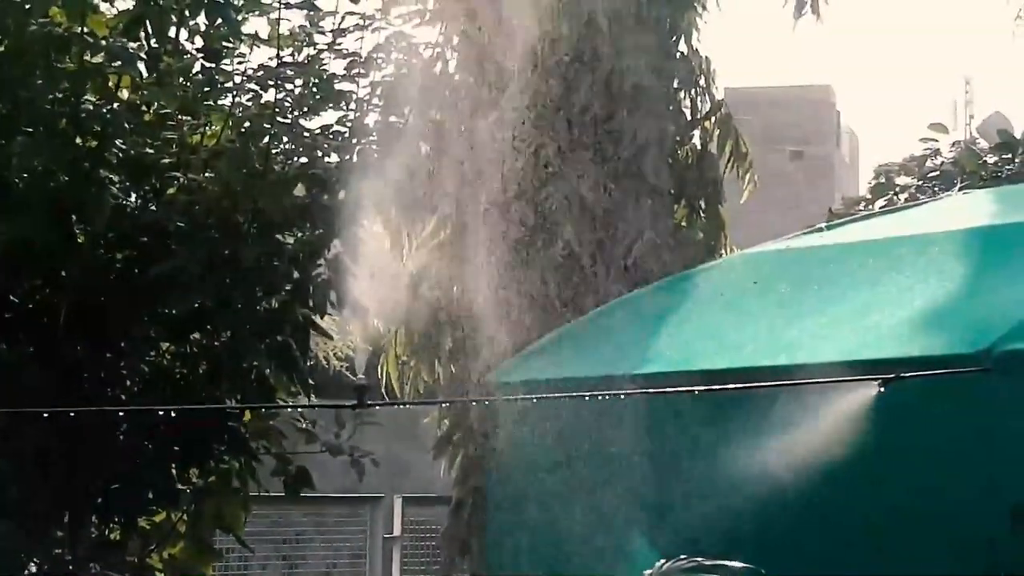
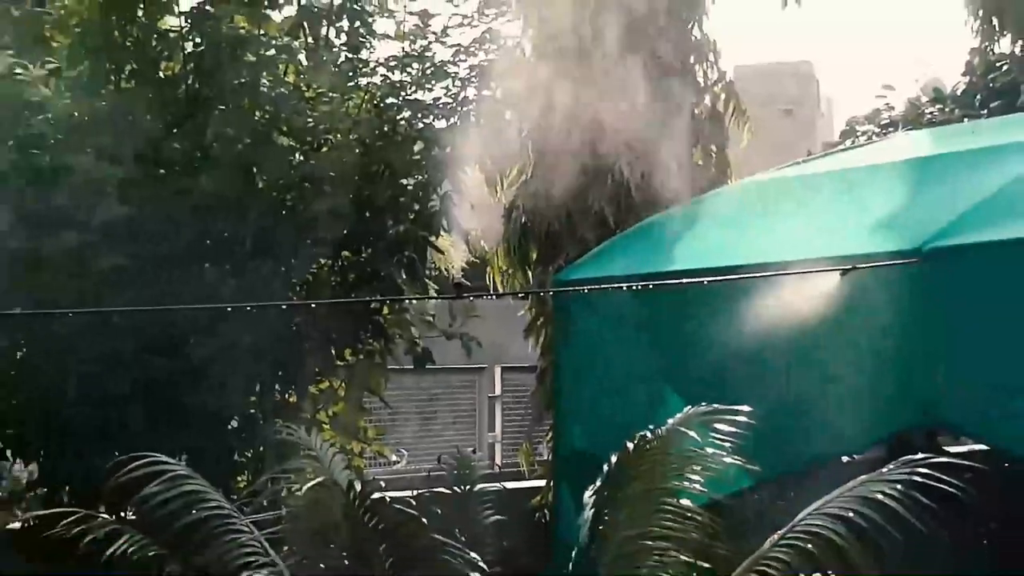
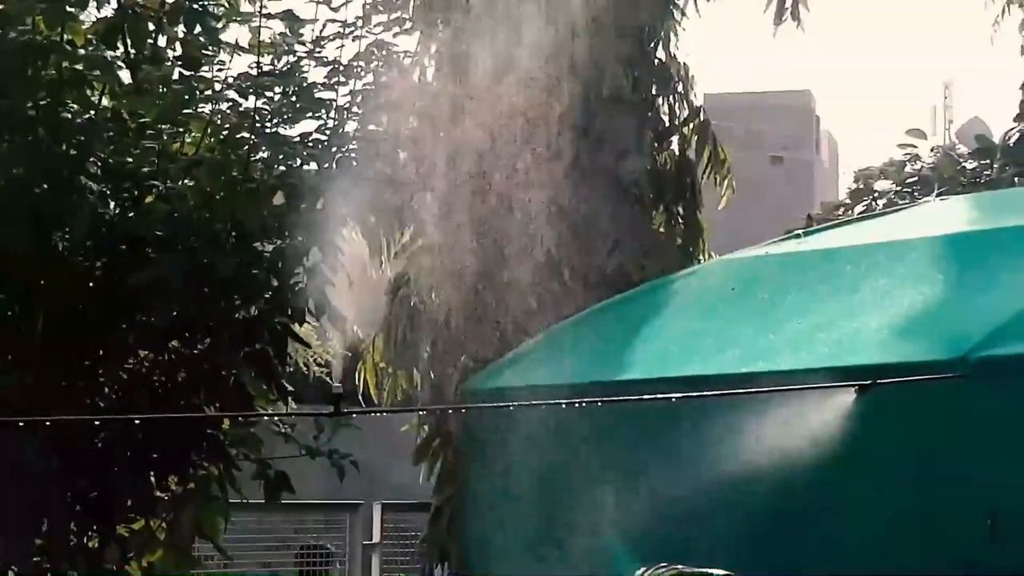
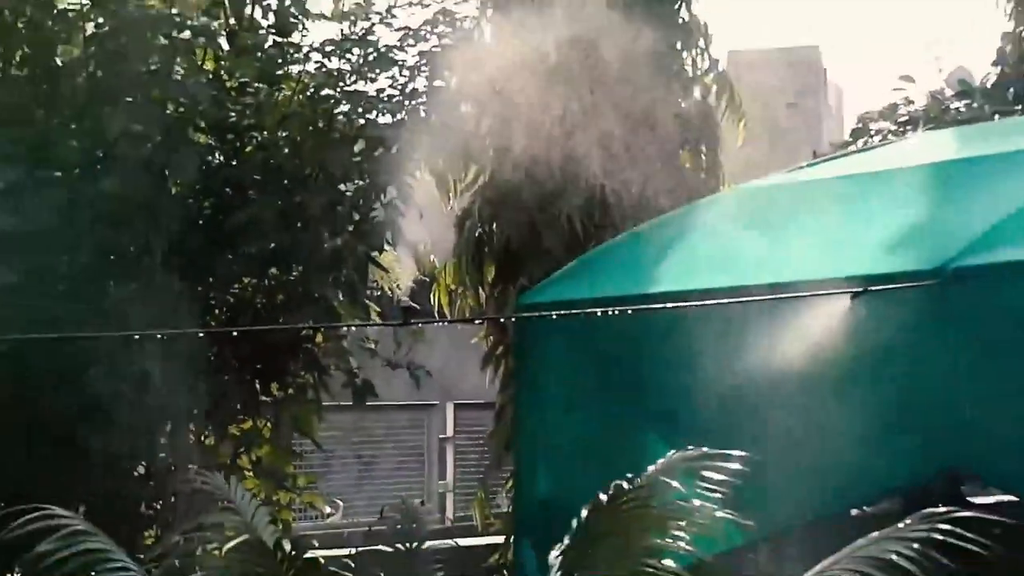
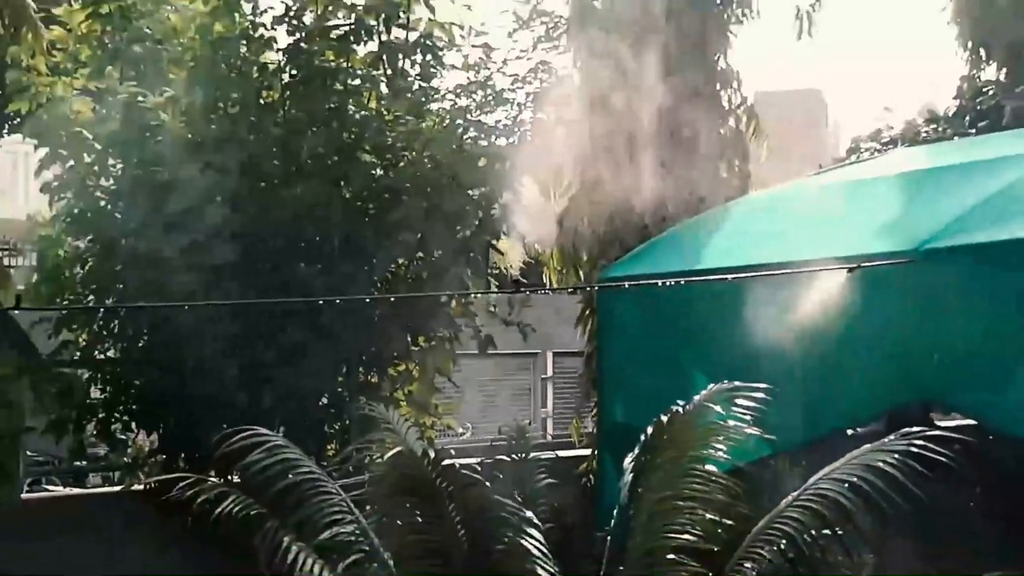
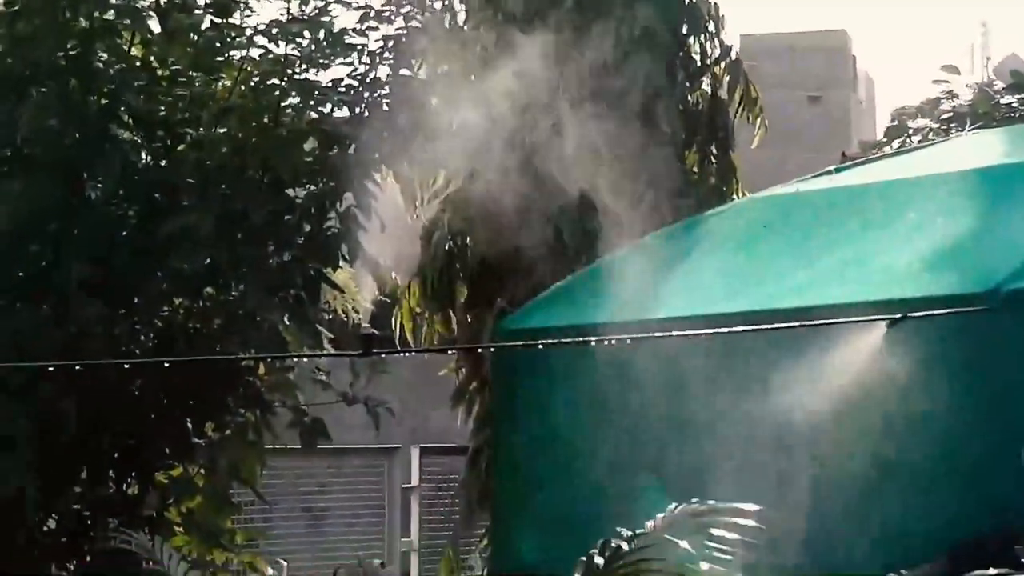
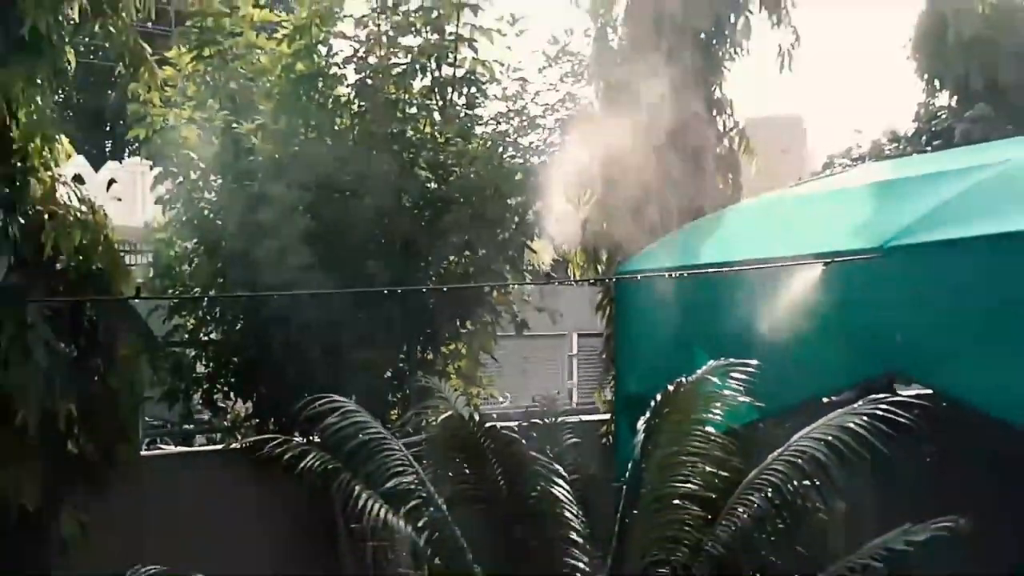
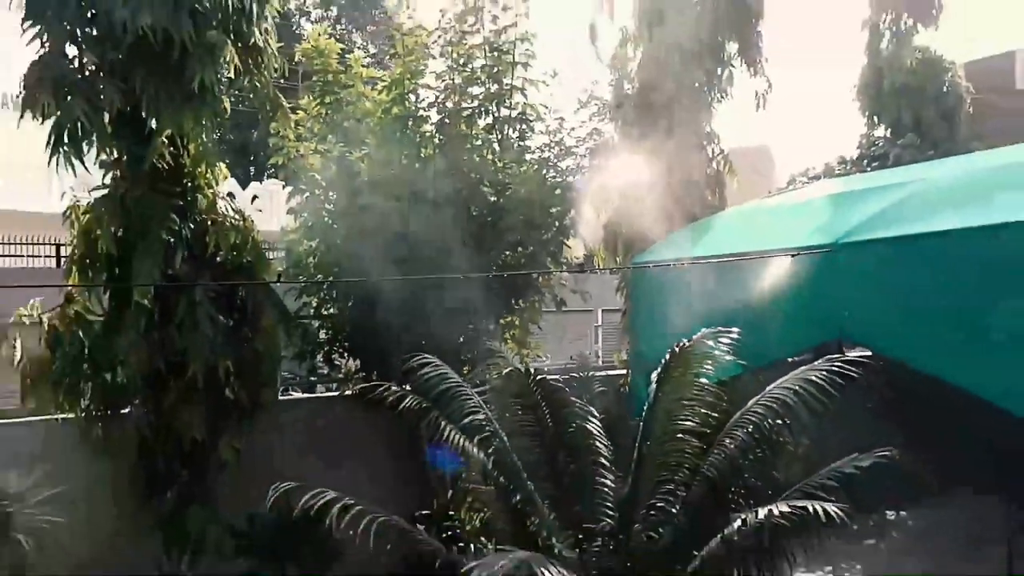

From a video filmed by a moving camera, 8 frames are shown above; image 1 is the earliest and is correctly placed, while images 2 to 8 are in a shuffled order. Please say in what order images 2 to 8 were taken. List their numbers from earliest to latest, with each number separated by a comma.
3, 6, 4, 2, 5, 7, 8
